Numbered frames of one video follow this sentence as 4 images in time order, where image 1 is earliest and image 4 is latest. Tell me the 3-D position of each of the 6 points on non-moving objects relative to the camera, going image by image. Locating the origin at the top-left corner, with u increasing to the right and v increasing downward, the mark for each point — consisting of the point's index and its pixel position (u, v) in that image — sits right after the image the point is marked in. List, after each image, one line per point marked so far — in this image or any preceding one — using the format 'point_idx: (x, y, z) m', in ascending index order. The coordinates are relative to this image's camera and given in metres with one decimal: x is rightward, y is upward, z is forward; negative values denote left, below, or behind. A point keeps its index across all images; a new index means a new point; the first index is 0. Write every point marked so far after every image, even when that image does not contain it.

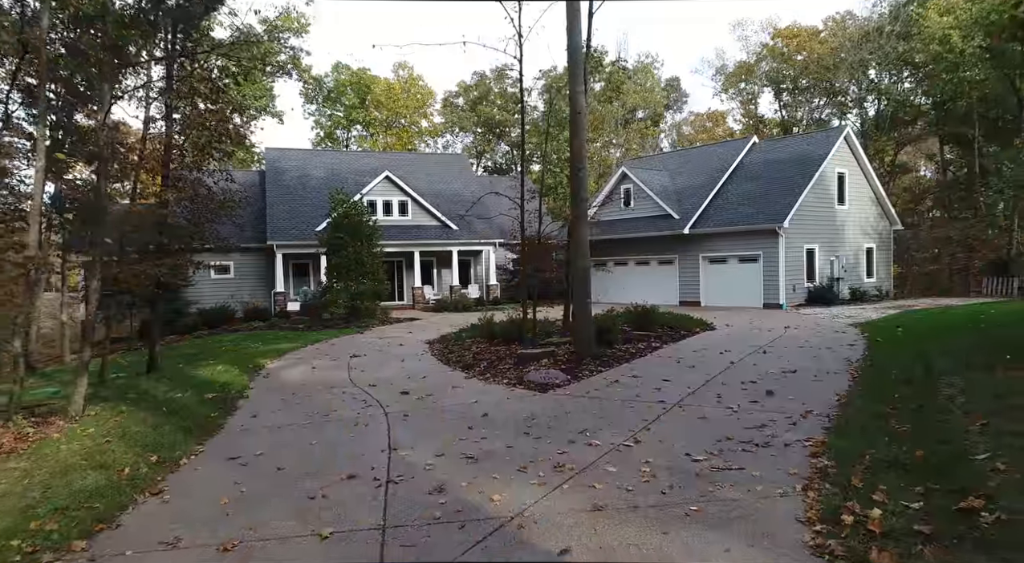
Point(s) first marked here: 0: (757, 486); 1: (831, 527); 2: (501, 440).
0: (+1.5, -1.2, +3.0) m
1: (+1.5, -1.1, +2.4) m
2: (-0.1, -1.3, +4.1) m
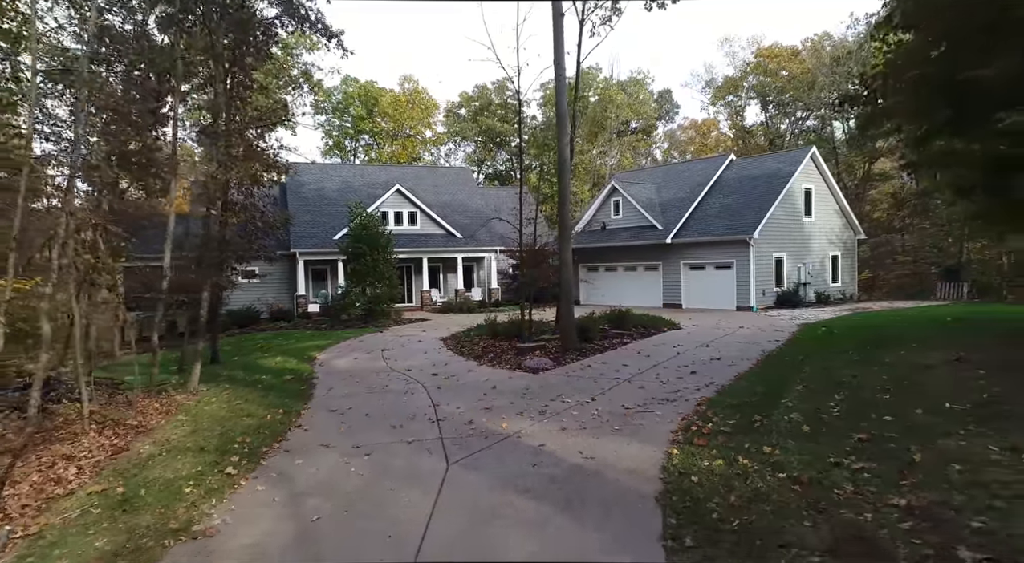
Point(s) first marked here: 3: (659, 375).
0: (+1.5, -1.4, +5.2) m
1: (+1.5, -1.3, +4.6) m
2: (-0.1, -1.4, +6.2) m
3: (+2.0, -1.3, +7.0) m
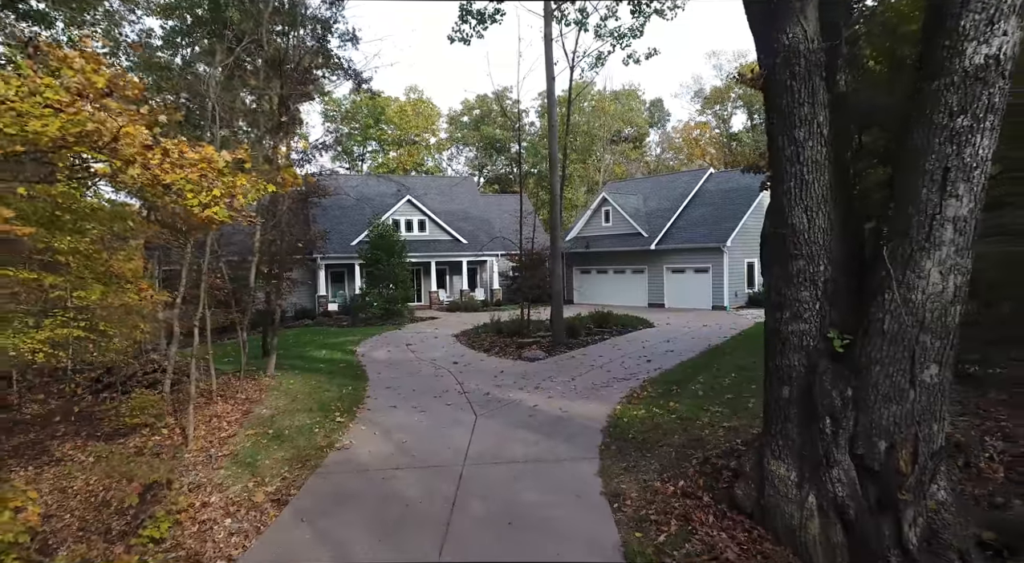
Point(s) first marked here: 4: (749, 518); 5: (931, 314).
0: (+1.5, -1.6, +7.6) m
1: (+1.6, -1.6, +7.0) m
2: (0.0, -1.7, +8.7) m
3: (+2.1, -1.5, +9.5) m
4: (+1.7, -1.7, +3.7) m
5: (+2.5, -0.2, +3.0) m
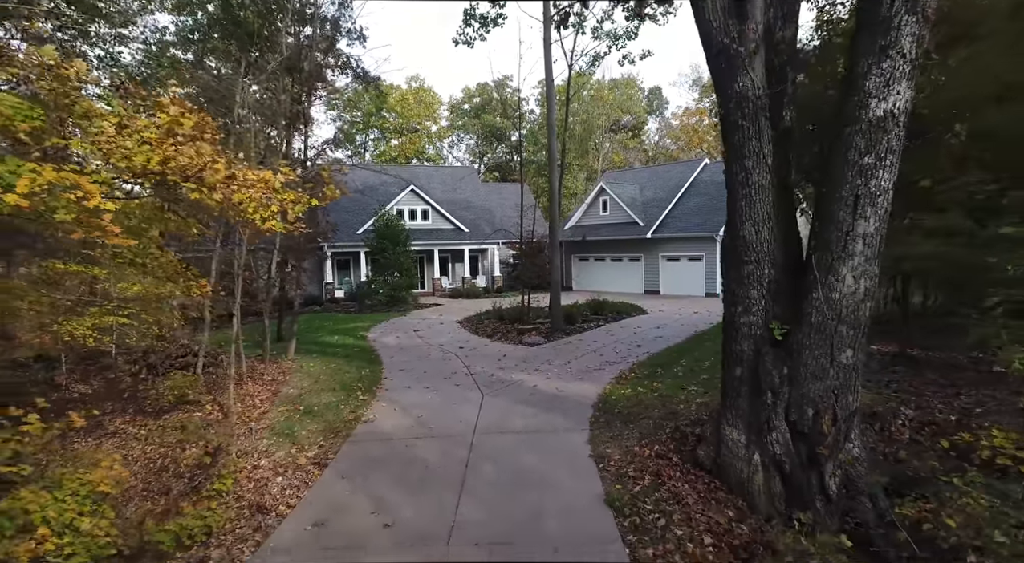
0: (+1.6, -1.5, +8.5) m
1: (+1.6, -1.5, +7.9) m
2: (0.0, -1.5, +9.5) m
3: (+2.1, -1.3, +10.3) m
4: (+1.8, -1.7, +4.6) m
5: (+2.5, -0.2, +3.9) m
